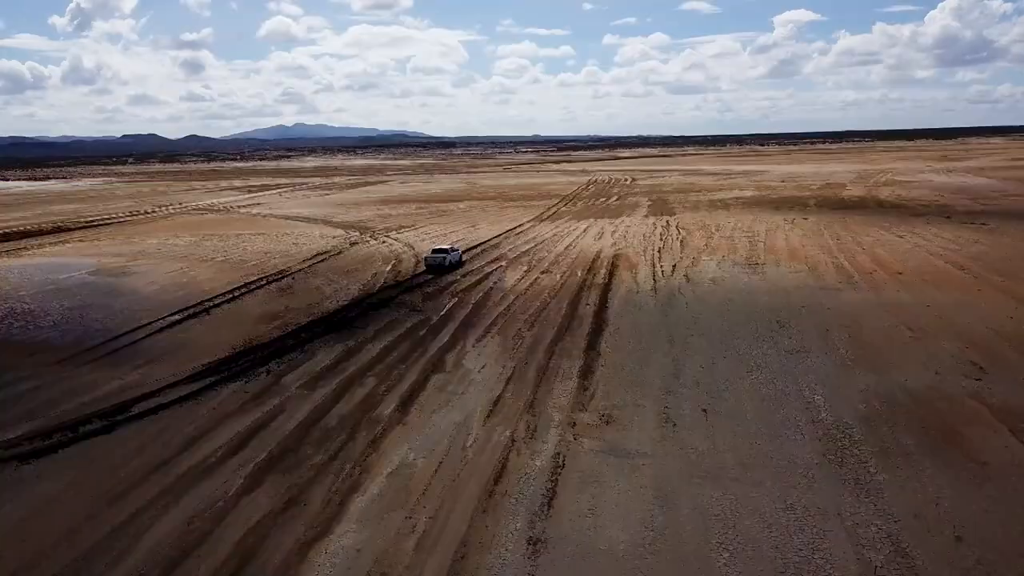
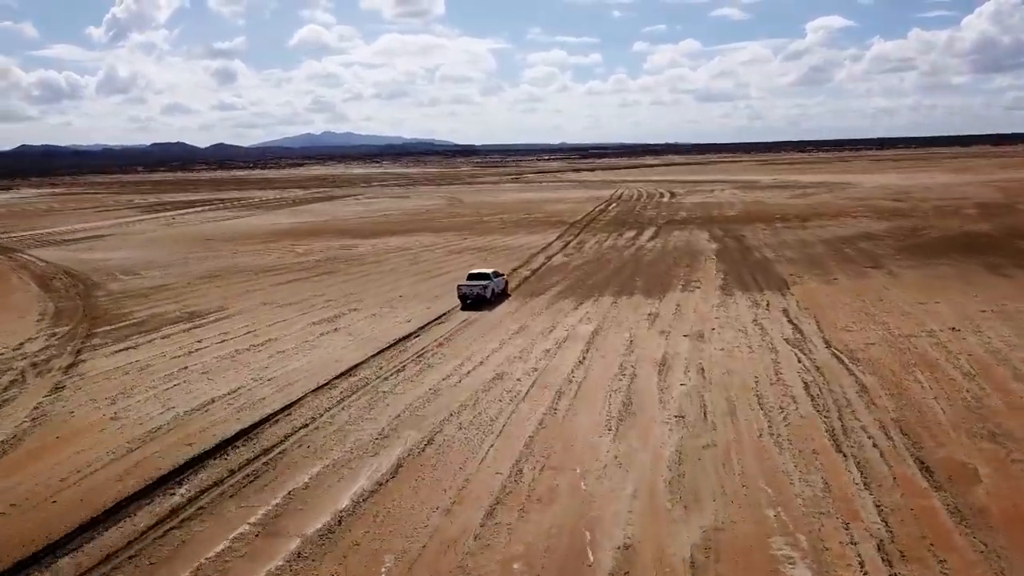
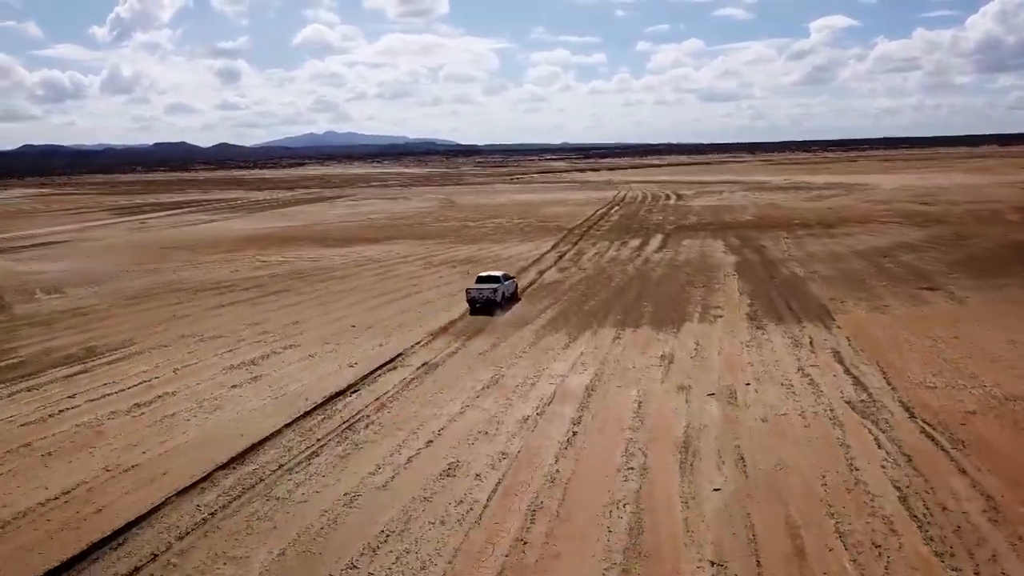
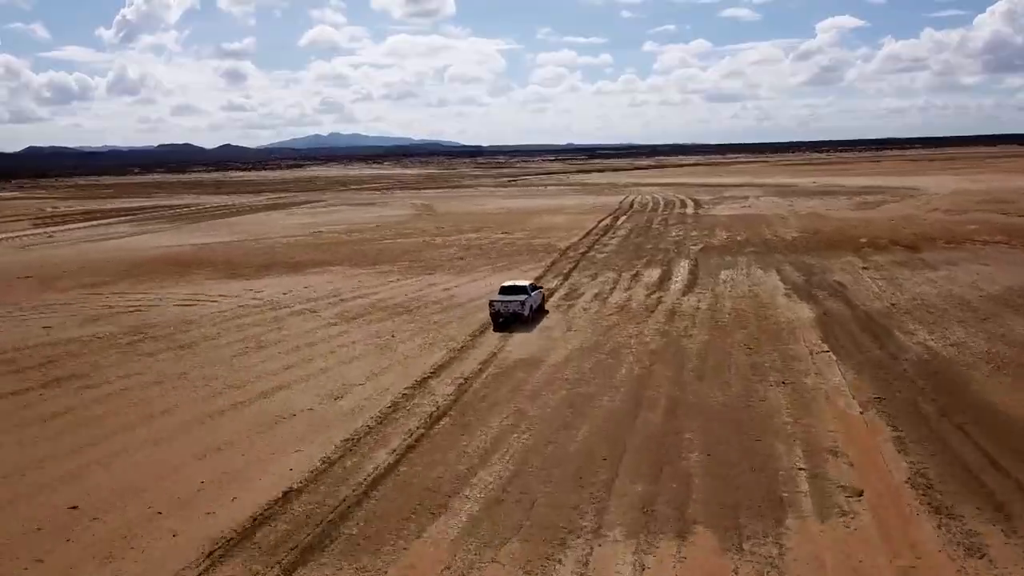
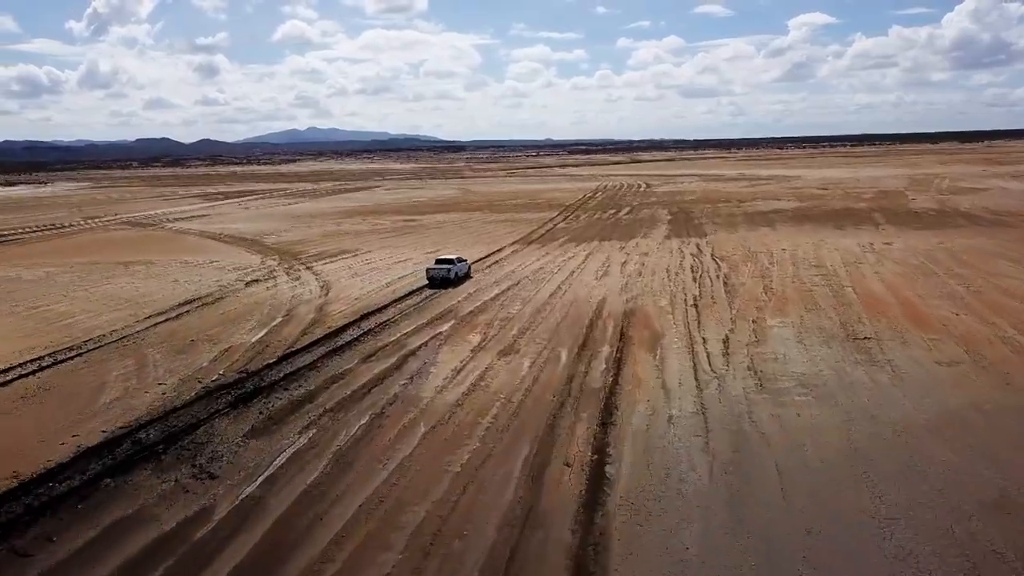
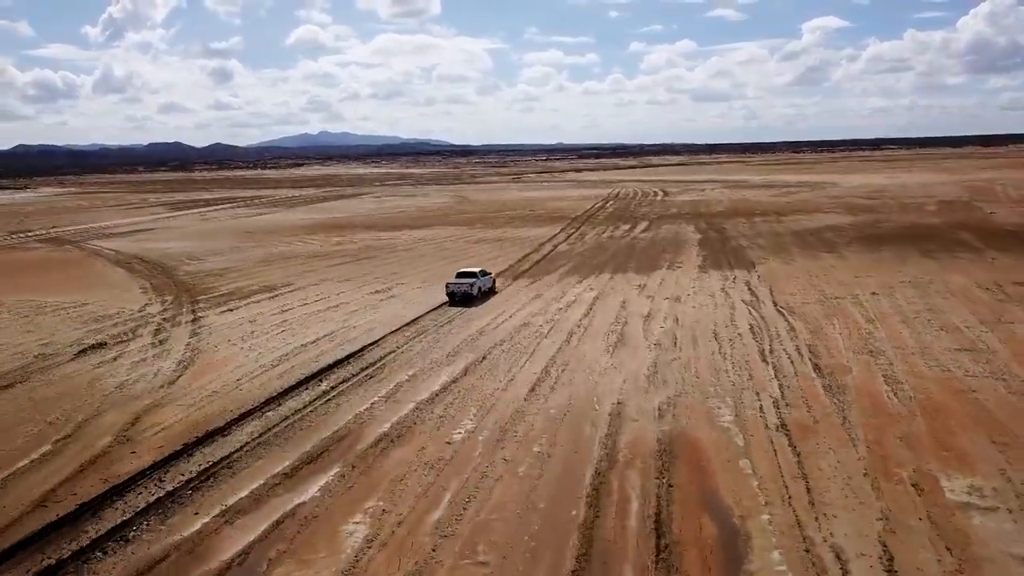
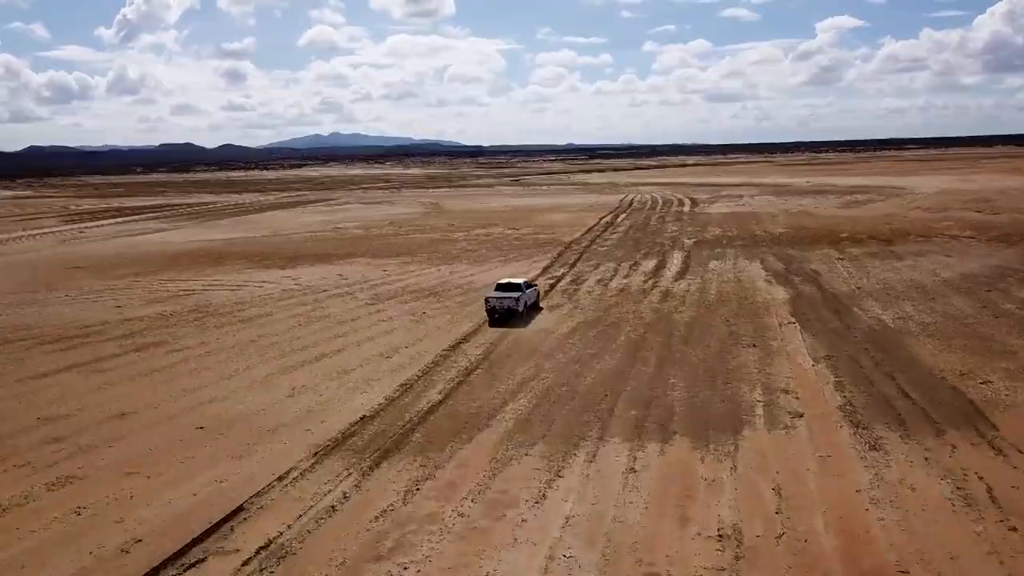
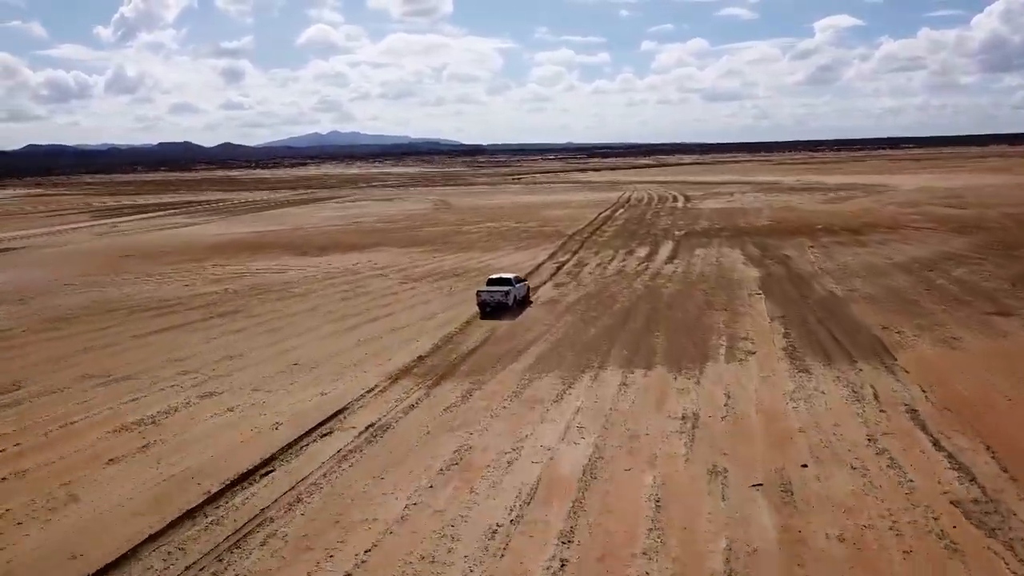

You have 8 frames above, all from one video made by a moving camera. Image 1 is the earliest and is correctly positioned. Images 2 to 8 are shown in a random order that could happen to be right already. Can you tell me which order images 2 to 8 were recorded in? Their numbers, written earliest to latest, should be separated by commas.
5, 6, 2, 3, 8, 7, 4
